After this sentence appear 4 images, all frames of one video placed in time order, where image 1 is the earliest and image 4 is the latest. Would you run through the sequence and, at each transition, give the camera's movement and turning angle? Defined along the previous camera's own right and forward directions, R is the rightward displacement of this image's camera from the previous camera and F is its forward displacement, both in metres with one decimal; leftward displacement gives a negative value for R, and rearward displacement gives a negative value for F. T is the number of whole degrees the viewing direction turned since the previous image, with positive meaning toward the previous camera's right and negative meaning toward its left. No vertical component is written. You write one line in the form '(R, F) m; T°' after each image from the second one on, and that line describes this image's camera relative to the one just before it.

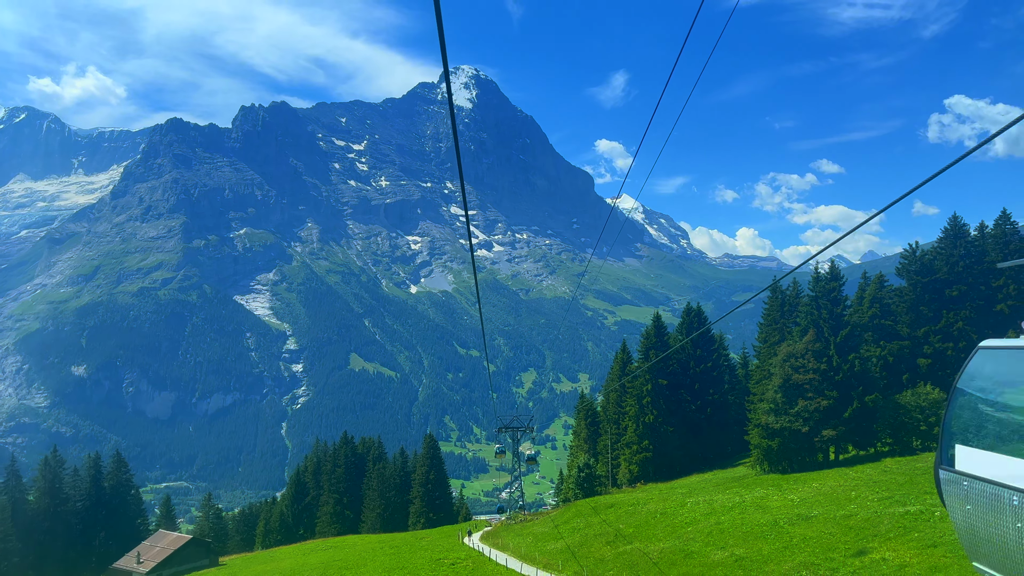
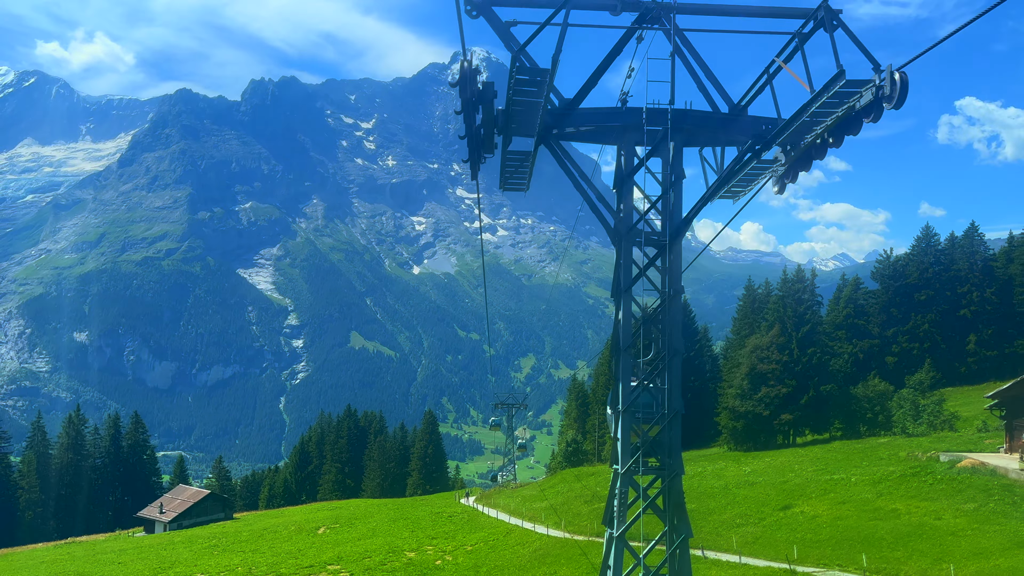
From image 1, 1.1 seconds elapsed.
(+0.2, -5.6) m; 0°
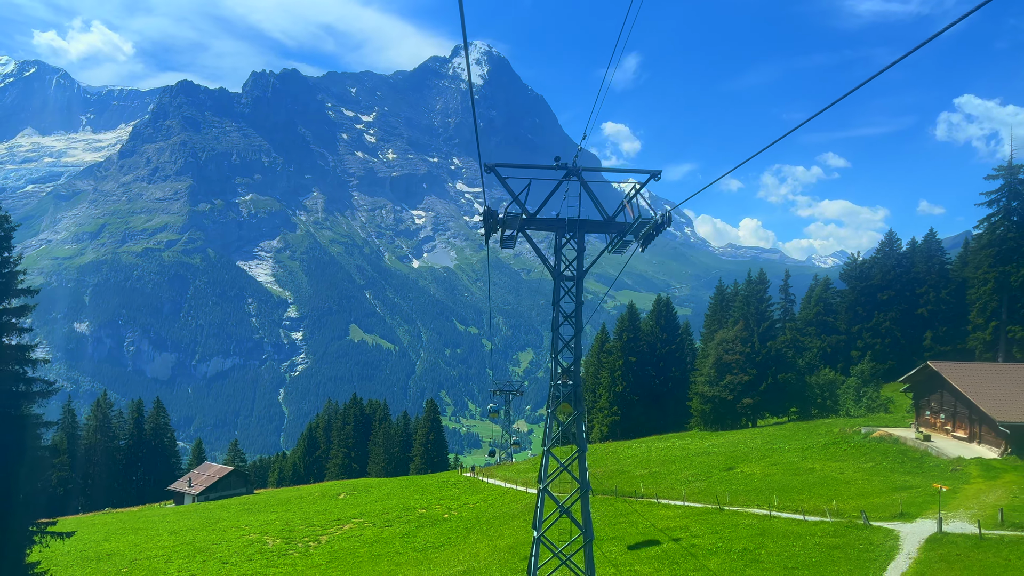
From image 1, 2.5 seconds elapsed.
(+0.2, -7.3) m; 0°
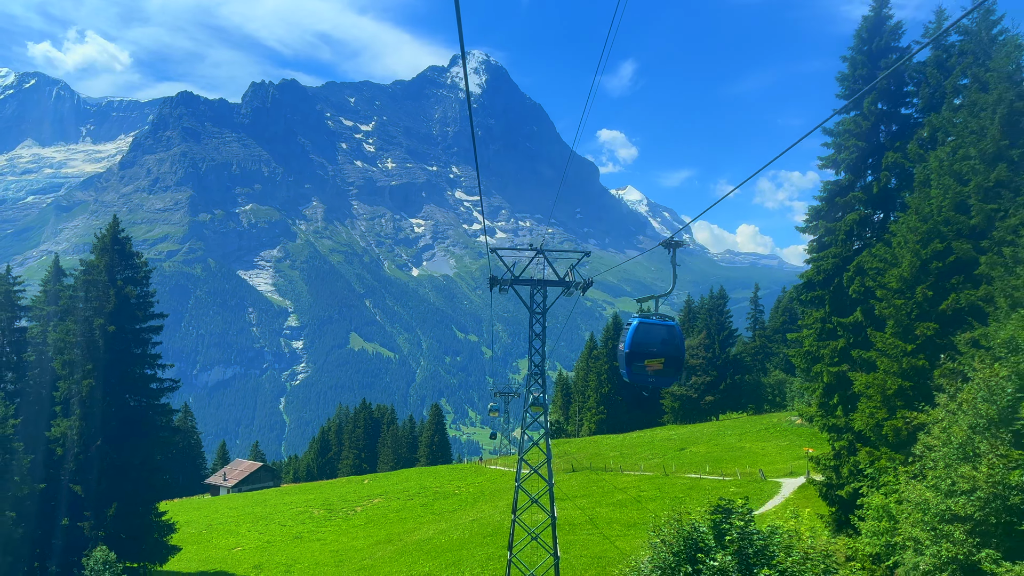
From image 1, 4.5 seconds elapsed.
(+0.2, -10.4) m; 0°
